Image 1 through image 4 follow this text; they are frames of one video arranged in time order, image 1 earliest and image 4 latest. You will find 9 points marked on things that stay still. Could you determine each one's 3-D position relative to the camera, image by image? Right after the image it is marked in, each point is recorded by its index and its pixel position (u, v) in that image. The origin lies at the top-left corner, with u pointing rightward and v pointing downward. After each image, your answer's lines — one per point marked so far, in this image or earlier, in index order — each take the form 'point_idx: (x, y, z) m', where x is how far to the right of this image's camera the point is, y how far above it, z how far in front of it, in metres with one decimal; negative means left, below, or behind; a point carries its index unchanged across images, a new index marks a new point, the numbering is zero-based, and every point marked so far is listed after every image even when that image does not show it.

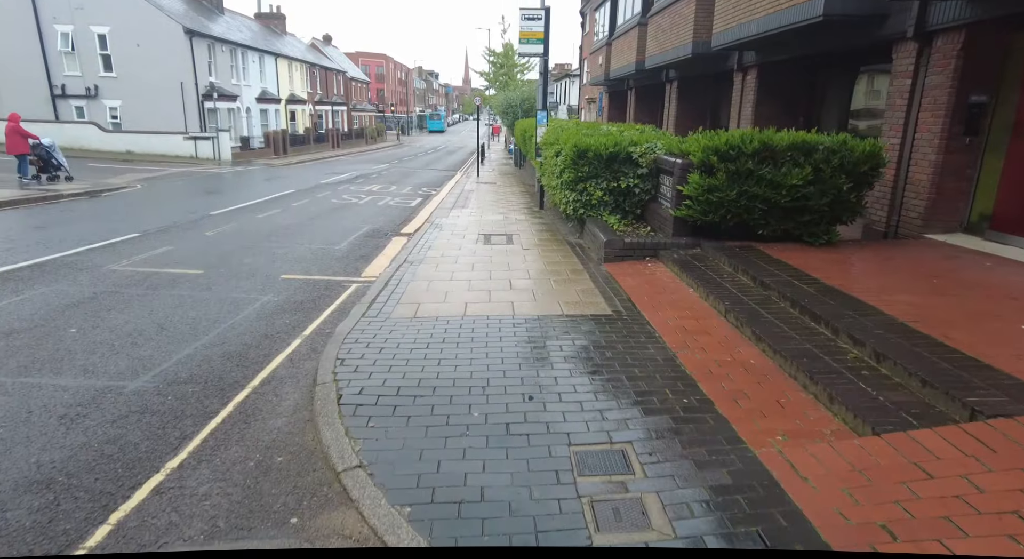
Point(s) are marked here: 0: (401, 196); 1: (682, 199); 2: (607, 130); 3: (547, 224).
0: (-3.1, +2.3, +15.4) m
1: (+2.0, +0.9, +6.5) m
2: (+1.5, +2.4, +8.7) m
3: (+0.6, +1.0, +9.5) m
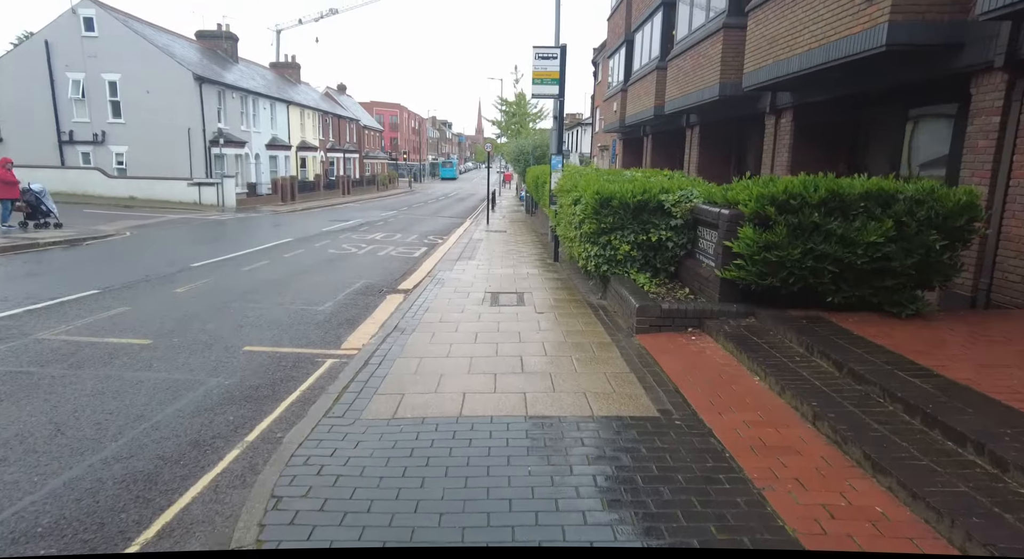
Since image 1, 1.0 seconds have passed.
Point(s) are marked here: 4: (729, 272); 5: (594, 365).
0: (-2.8, +0.9, +14.5) m
1: (+2.1, +0.2, +5.4) m
2: (+1.7, +1.4, +7.7) m
3: (+0.8, 0.0, +8.4) m
4: (+2.1, +0.1, +5.3) m
5: (+0.7, -0.7, +4.5) m
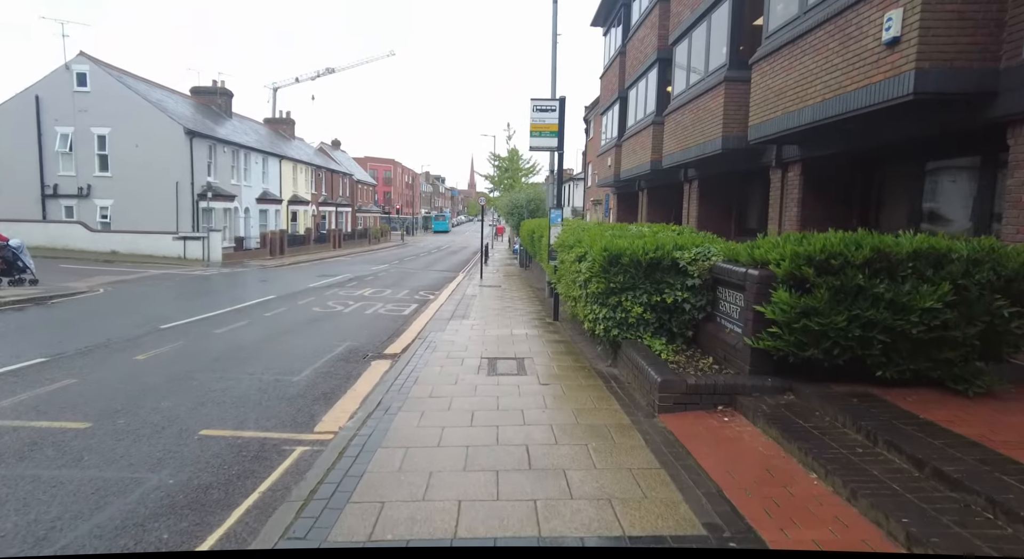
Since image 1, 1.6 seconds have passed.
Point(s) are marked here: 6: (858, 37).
0: (-3.0, -0.5, +13.8) m
1: (+2.1, -0.4, +4.7) m
2: (+1.6, +0.6, +7.2) m
3: (+0.8, -0.9, +7.7) m
4: (+2.1, -0.5, +4.6) m
5: (+0.7, -1.2, +3.8) m
6: (+4.1, +2.8, +6.4) m
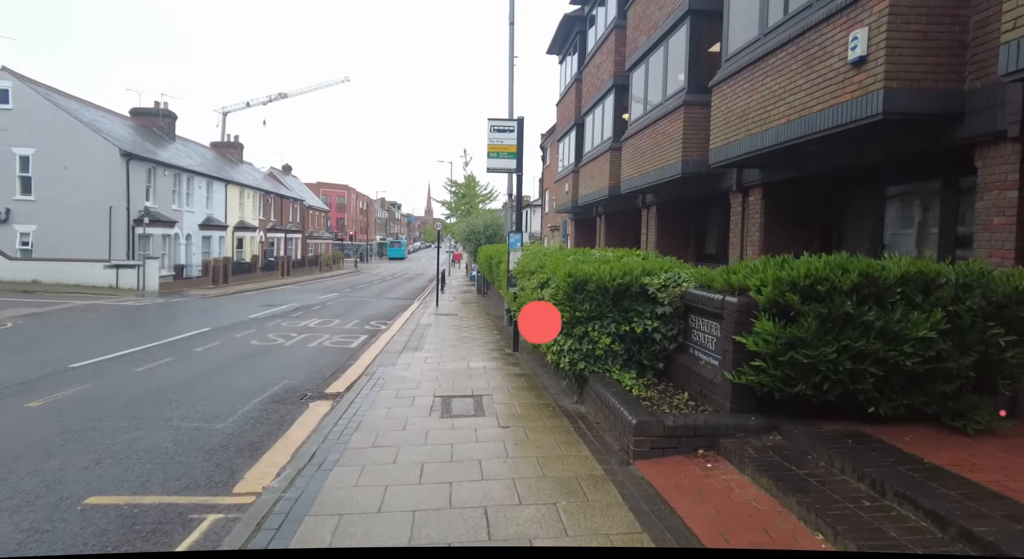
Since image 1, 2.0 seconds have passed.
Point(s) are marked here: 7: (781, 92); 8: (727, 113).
0: (-4.0, -1.2, +12.9) m
1: (+1.8, -0.6, +4.3) m
2: (+1.1, +0.3, +6.8) m
3: (+0.2, -1.3, +7.2) m
4: (+1.8, -0.7, +4.2) m
5: (+0.4, -1.4, +3.2) m
6: (+3.5, +2.5, +6.3) m
7: (+3.5, +2.4, +7.1) m
8: (+3.3, +2.6, +8.6) m
